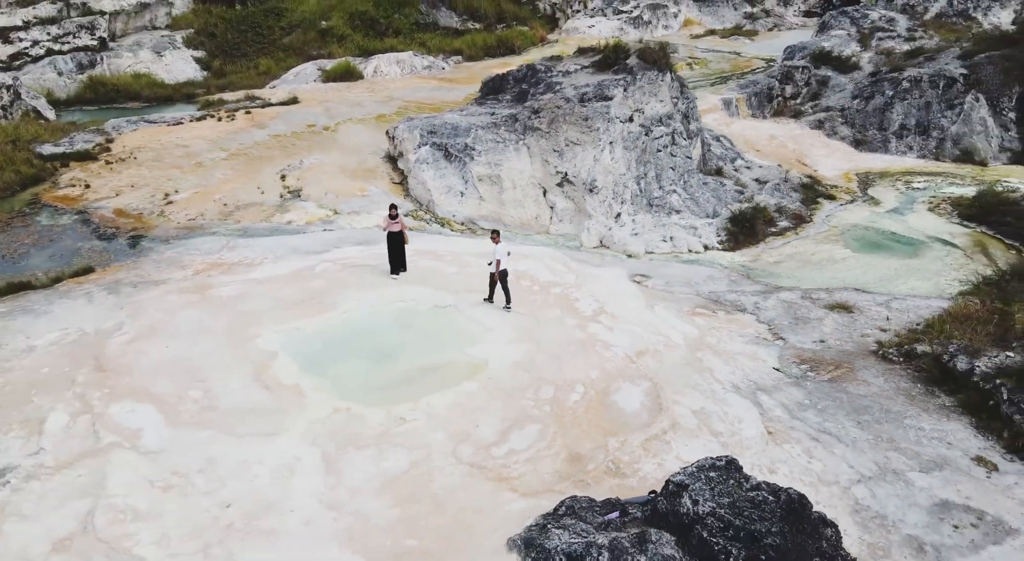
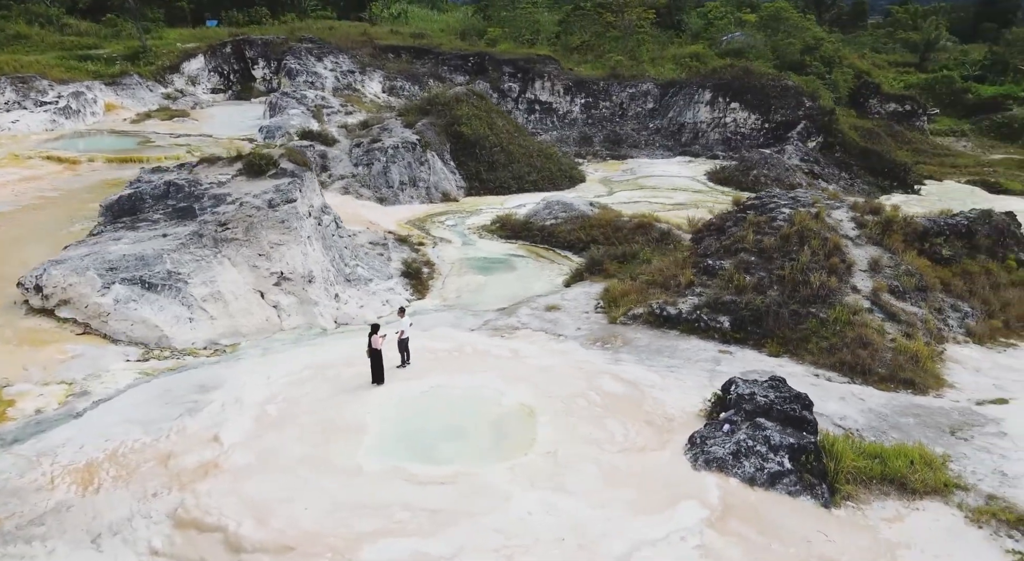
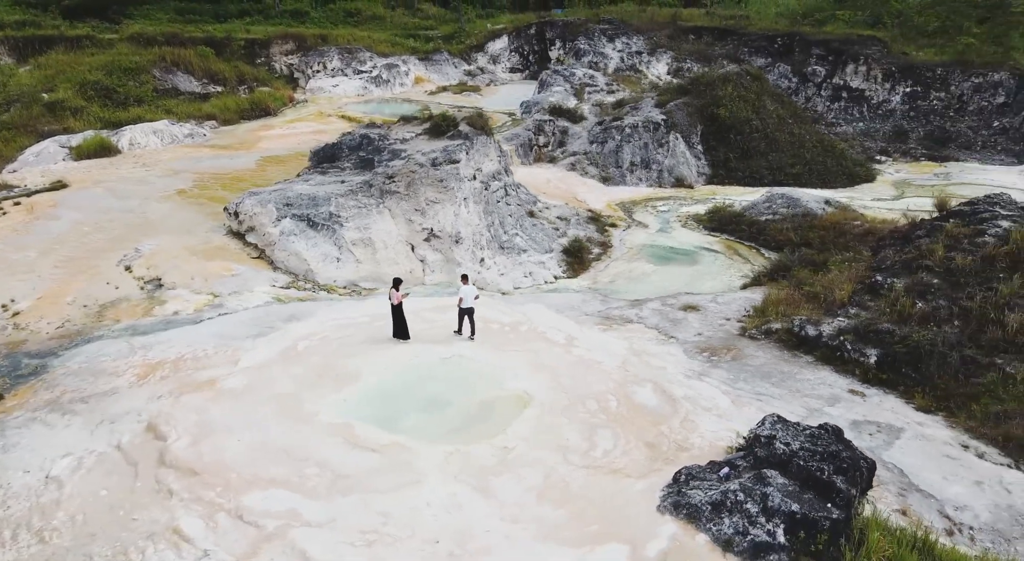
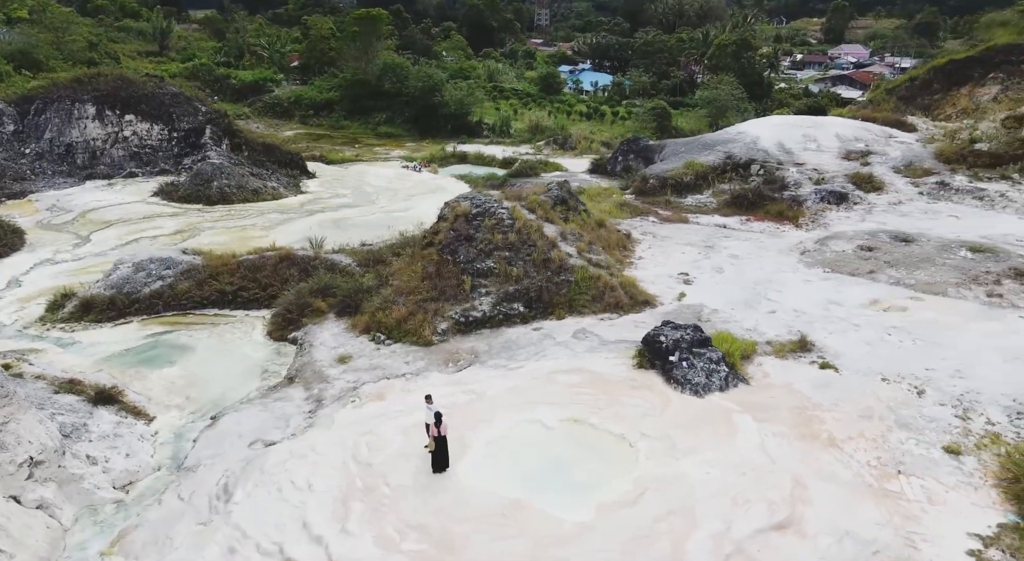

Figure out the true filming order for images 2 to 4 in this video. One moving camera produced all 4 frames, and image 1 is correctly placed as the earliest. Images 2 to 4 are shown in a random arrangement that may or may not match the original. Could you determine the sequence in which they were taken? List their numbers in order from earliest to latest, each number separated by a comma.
3, 2, 4
